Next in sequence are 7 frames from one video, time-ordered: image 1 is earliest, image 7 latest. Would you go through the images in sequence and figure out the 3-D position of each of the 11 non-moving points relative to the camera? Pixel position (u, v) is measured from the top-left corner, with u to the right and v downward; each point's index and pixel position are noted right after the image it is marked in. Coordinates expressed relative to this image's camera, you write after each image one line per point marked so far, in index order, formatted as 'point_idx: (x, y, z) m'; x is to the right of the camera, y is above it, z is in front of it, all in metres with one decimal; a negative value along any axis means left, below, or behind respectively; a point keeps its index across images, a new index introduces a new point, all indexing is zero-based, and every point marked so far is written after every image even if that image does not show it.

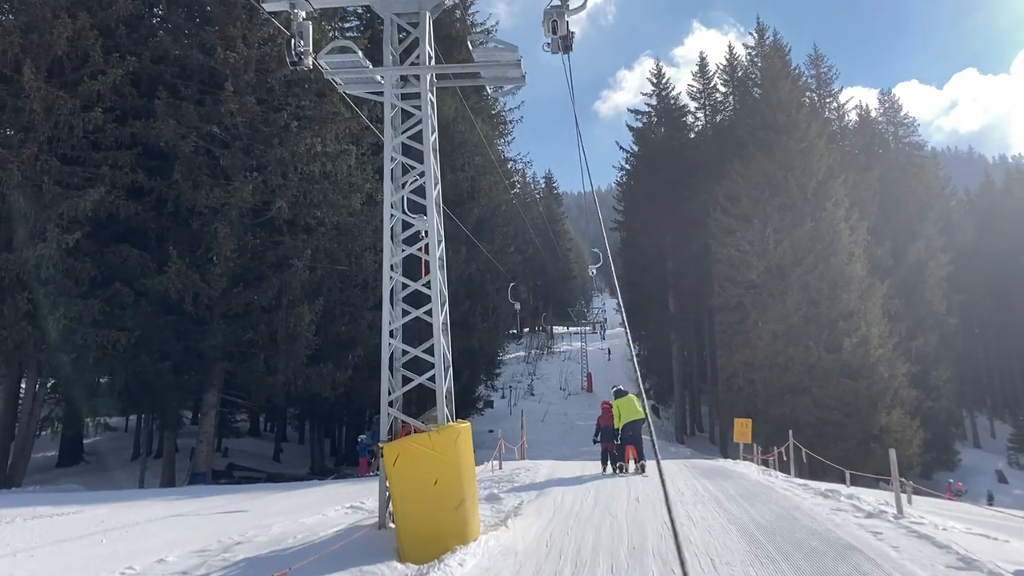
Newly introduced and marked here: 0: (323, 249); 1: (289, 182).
0: (-3.6, +0.8, +17.3) m
1: (-4.1, +2.0, +16.6) m
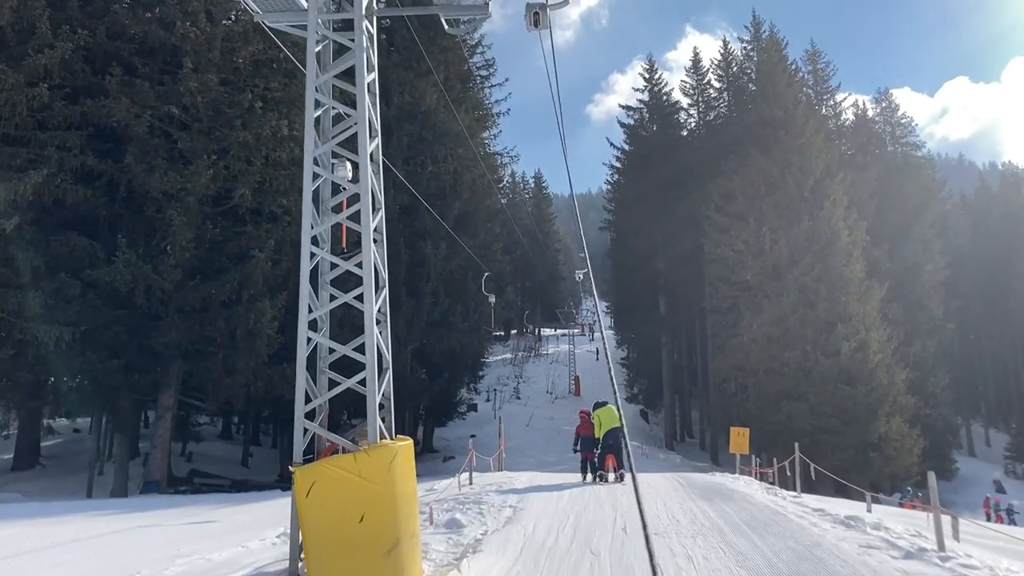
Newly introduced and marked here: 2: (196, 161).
0: (-3.9, +0.9, +16.1) m
1: (-4.4, +2.1, +15.4) m
2: (-5.3, +2.0, +14.9) m
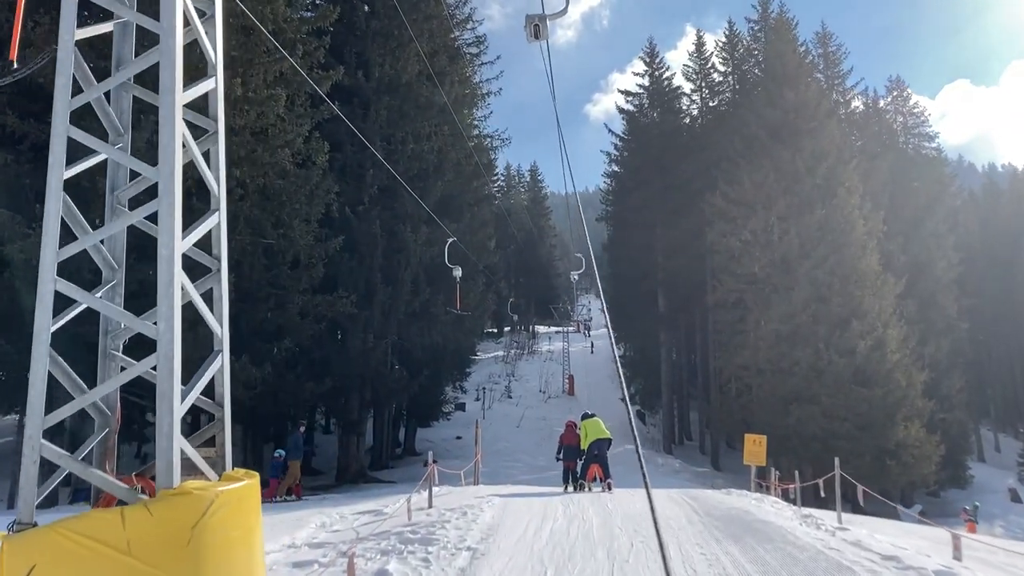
0: (-4.2, +1.1, +14.1) m
1: (-4.7, +2.4, +13.5) m
2: (-5.5, +2.3, +13.0) m
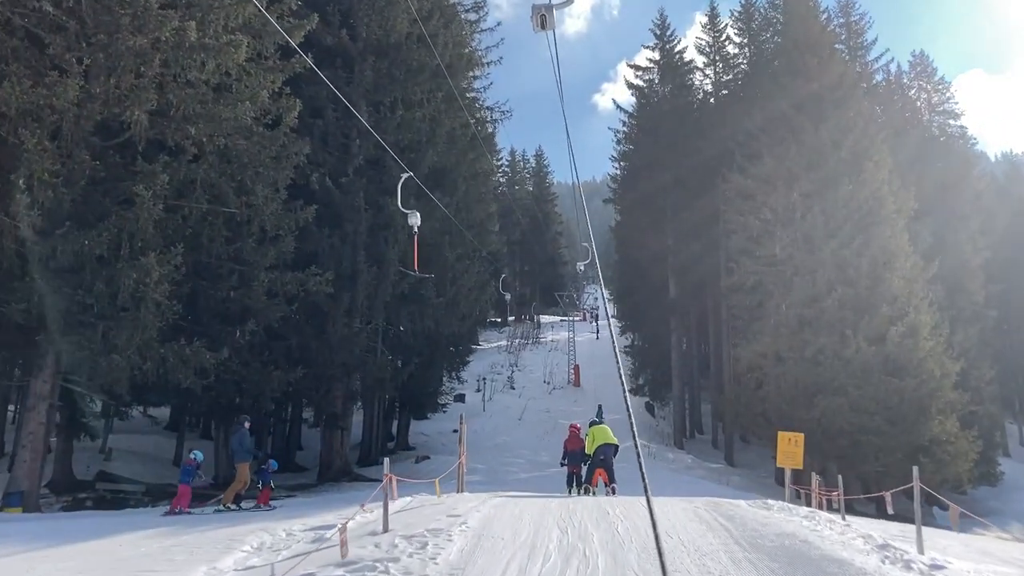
0: (-4.3, +1.5, +12.4) m
1: (-4.7, +2.7, +11.7) m
2: (-5.6, +2.7, +11.2) m
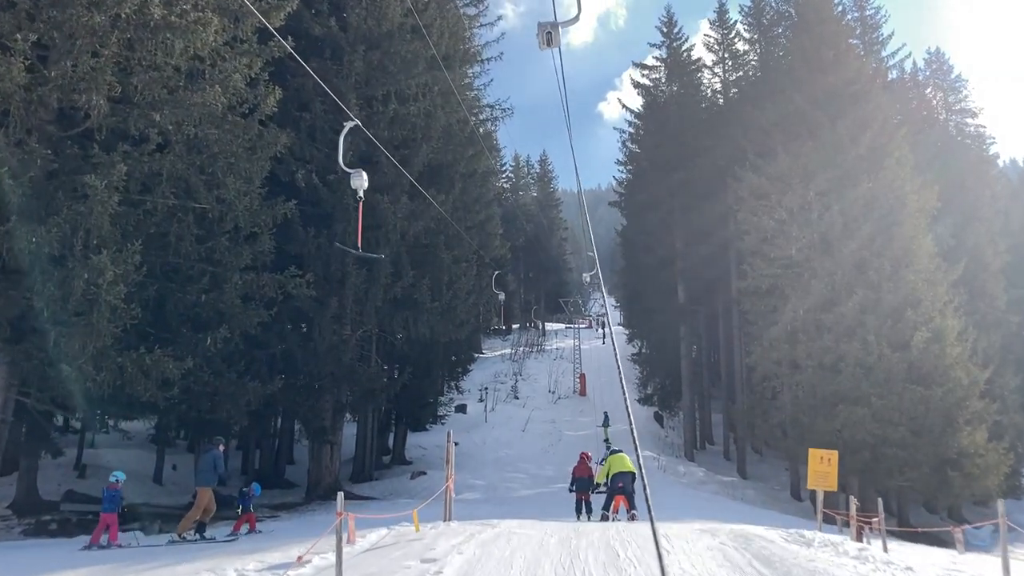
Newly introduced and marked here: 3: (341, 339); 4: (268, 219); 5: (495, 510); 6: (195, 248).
0: (-4.3, +1.4, +11.3) m
1: (-4.8, +2.7, +10.6) m
2: (-5.6, +2.6, +10.1) m
3: (-3.1, -0.9, +16.0) m
4: (-3.4, +1.0, +12.7) m
5: (-0.3, -4.0, +16.2) m
6: (-4.2, +0.5, +11.8) m
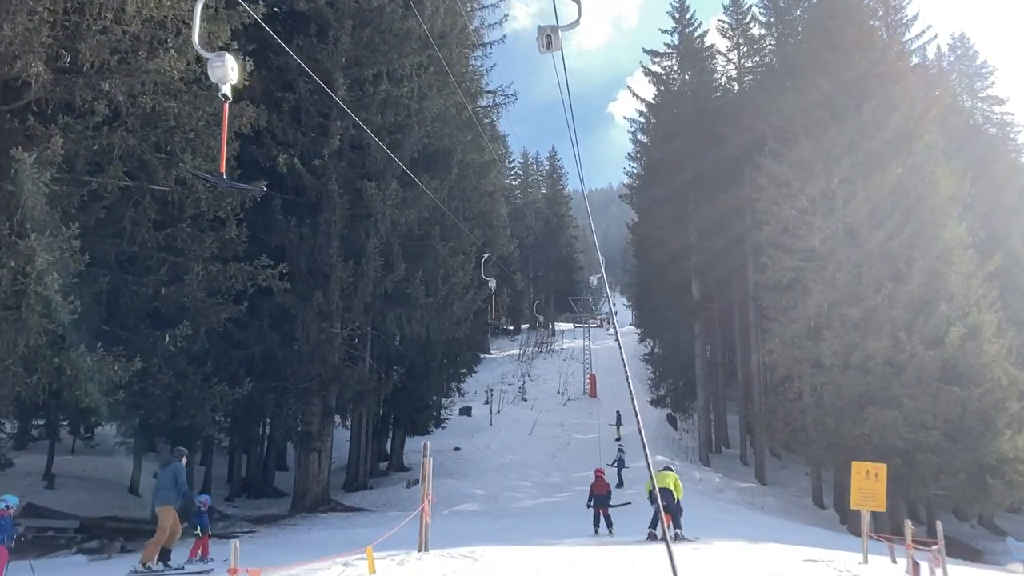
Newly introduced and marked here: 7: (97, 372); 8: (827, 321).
0: (-4.4, +1.5, +10.0) m
1: (-4.9, +2.8, +9.3) m
2: (-5.7, +2.7, +8.9) m
3: (-3.0, -0.8, +14.7) m
4: (-3.5, +1.1, +11.4) m
5: (-0.3, -3.9, +14.9) m
6: (-4.2, +0.6, +10.6) m
7: (-4.4, -0.9, +9.5) m
8: (+6.8, -0.7, +19.5) m
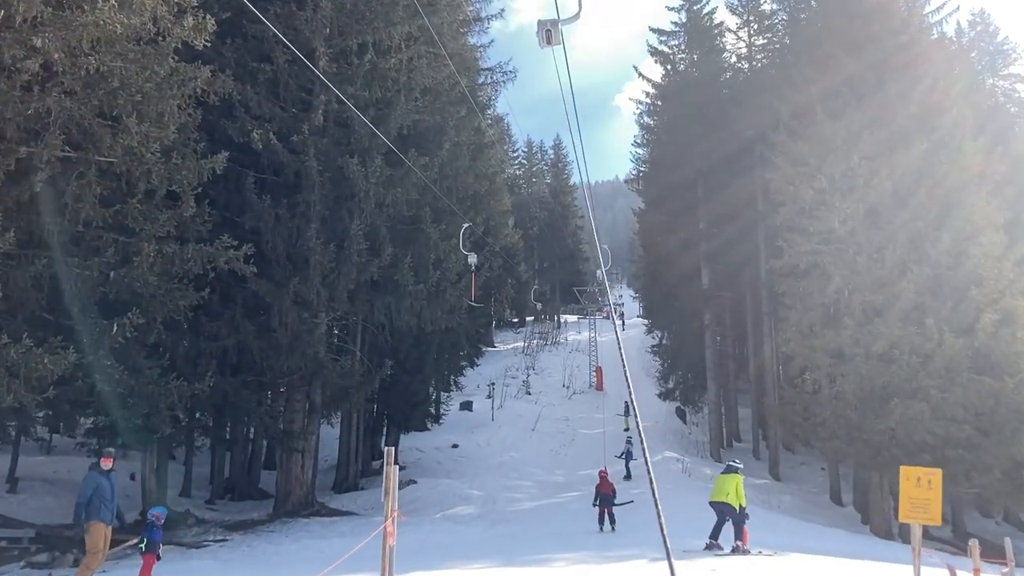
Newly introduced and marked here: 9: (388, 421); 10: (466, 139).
0: (-4.5, +1.7, +8.8) m
1: (-5.0, +2.9, +8.2) m
2: (-5.8, +2.9, +7.7) m
3: (-3.1, -0.6, +13.6) m
4: (-3.6, +1.2, +10.3) m
5: (-0.3, -3.7, +13.7) m
6: (-4.3, +0.8, +9.4) m
7: (-4.5, -0.7, +8.4) m
8: (+6.8, -0.4, +18.3) m
9: (-2.6, -2.9, +19.4) m
10: (-1.0, +2.9, +17.7) m
